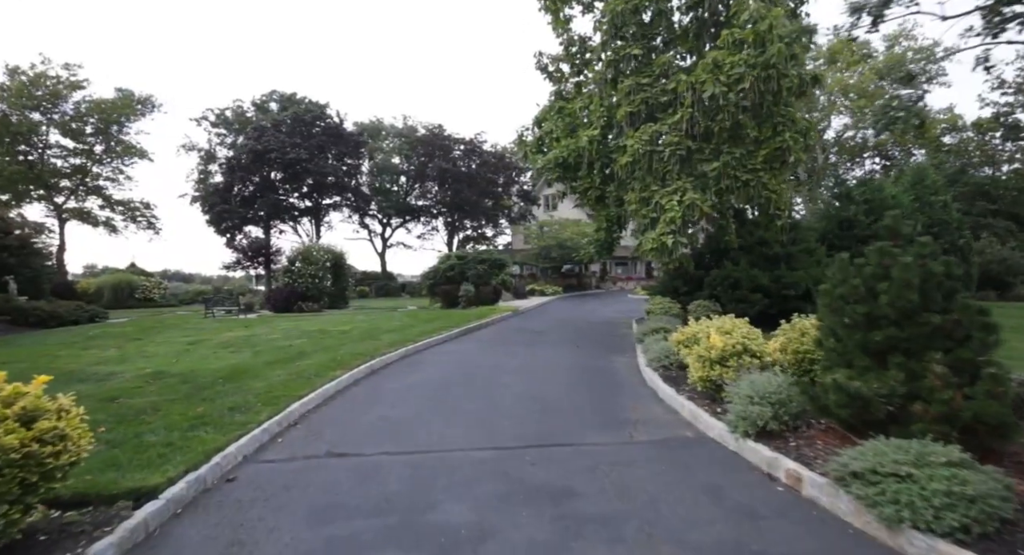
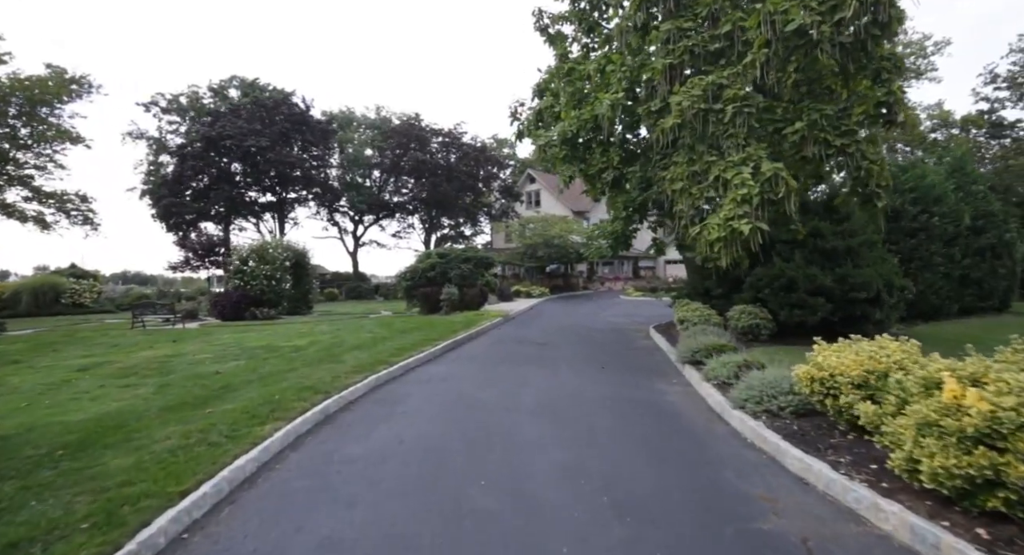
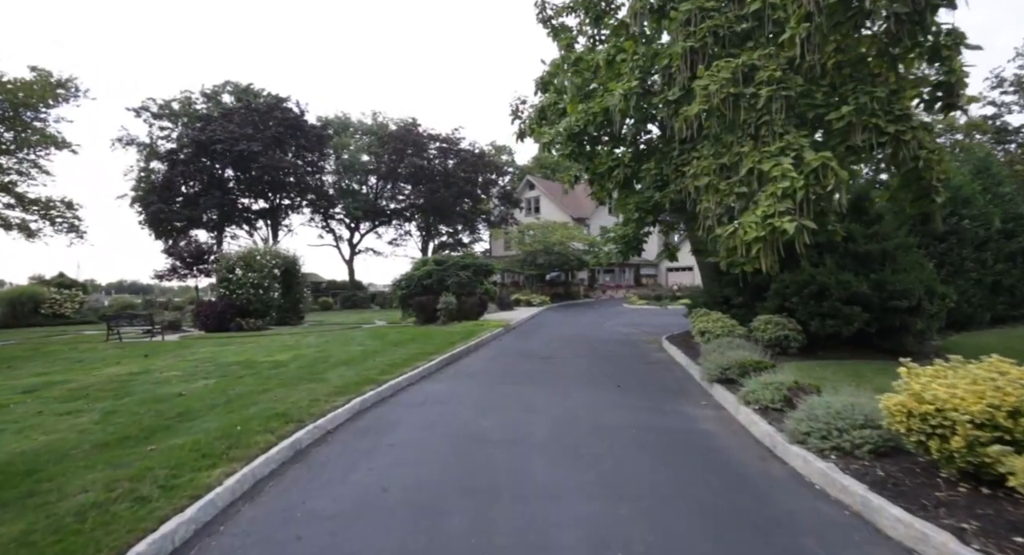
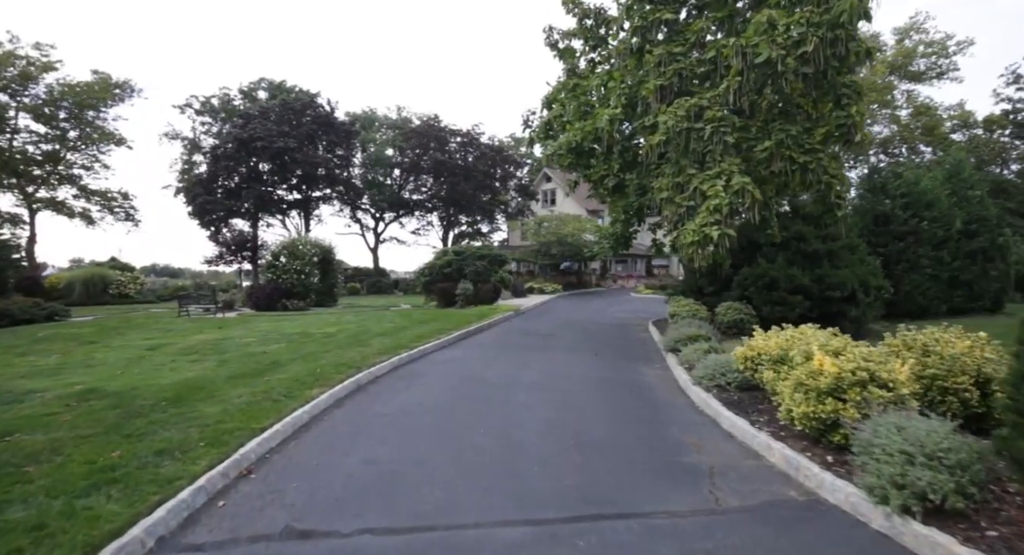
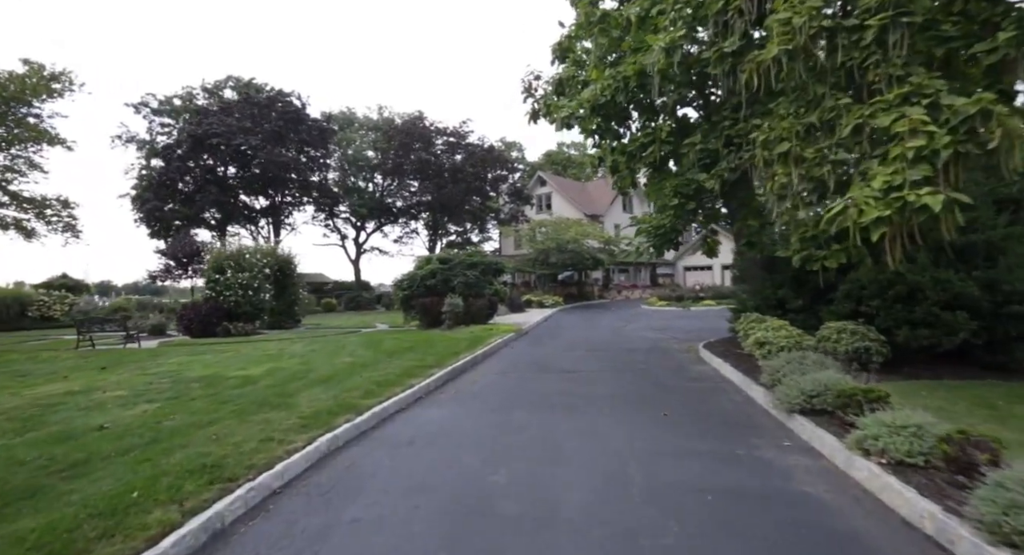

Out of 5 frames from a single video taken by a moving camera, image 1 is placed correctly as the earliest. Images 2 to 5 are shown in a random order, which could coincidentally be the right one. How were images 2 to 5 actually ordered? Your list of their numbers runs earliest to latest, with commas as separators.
4, 2, 3, 5
